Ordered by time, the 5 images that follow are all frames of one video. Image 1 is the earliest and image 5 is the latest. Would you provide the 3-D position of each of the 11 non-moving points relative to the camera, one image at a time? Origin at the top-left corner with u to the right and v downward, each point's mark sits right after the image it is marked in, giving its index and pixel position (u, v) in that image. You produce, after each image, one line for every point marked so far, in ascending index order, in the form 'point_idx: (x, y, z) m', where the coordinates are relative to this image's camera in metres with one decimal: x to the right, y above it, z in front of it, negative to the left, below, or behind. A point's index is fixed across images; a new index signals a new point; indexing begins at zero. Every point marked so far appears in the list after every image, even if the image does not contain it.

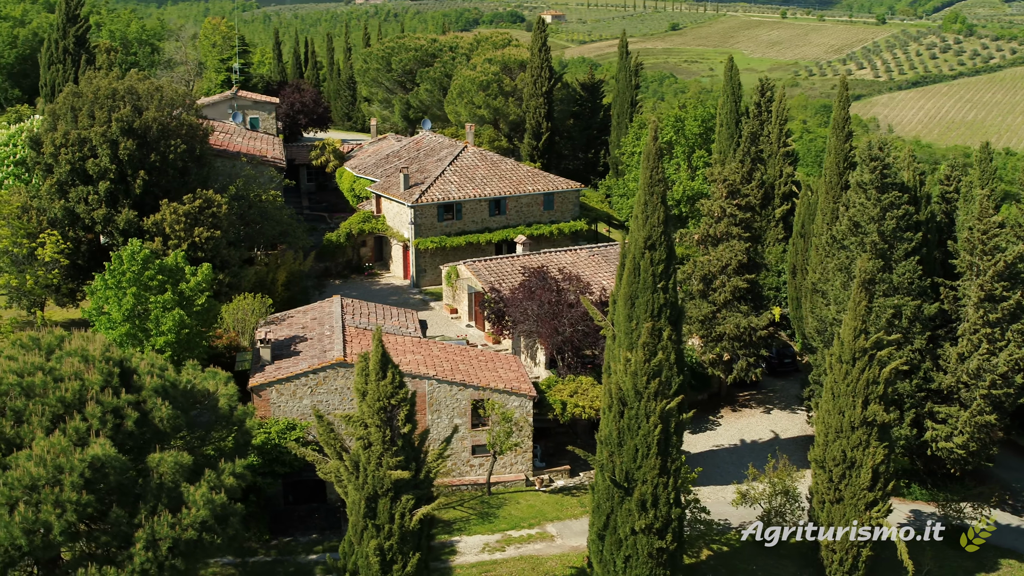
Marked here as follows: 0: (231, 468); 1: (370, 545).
0: (-5.1, -3.3, +16.8) m
1: (-2.5, -4.6, +16.6) m
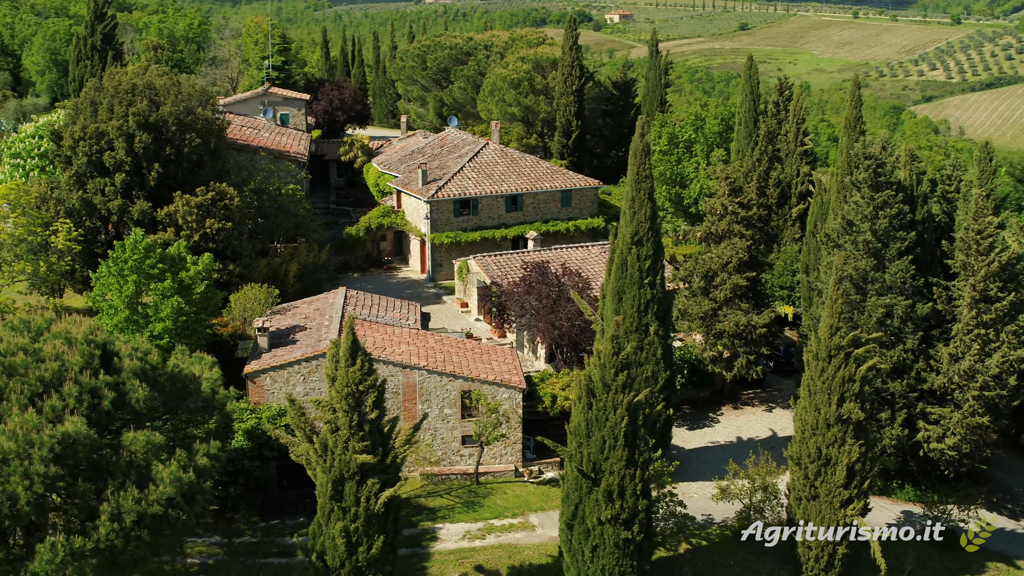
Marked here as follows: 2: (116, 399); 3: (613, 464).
0: (-5.8, -3.0, +17.4) m
1: (-3.2, -4.4, +17.0) m
2: (-7.2, -2.0, +16.9) m
3: (+2.0, -3.4, +18.2) m
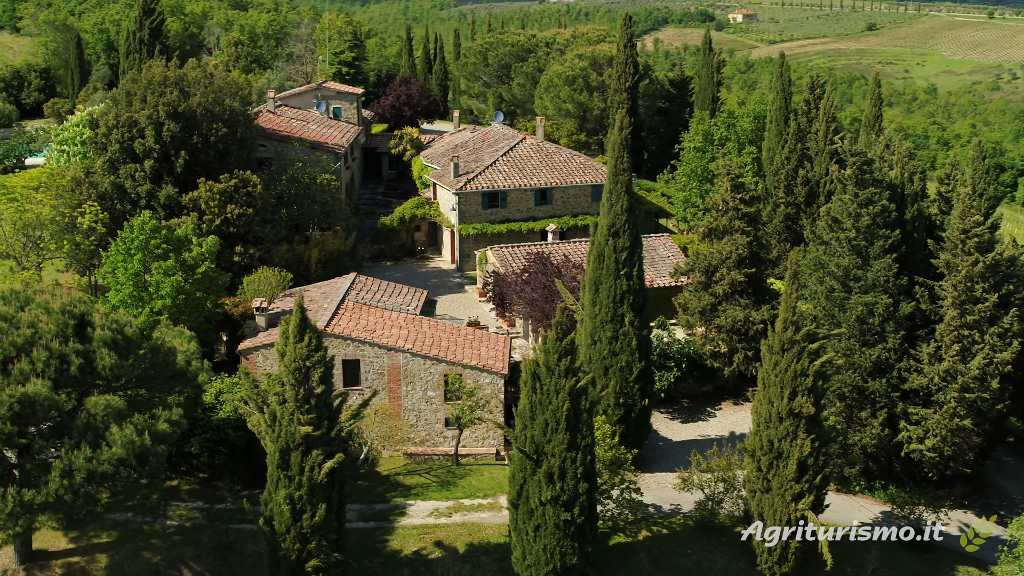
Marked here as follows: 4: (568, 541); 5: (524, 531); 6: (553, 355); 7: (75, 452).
0: (-6.9, -2.5, +18.6) m
1: (-4.5, -4.0, +18.0) m
2: (-8.3, -1.5, +18.1) m
3: (+0.9, -3.2, +18.6) m
4: (+1.1, -5.1, +18.8) m
5: (+0.2, -5.0, +19.0) m
6: (+0.8, -1.3, +18.6) m
7: (-7.8, -2.9, +16.6) m
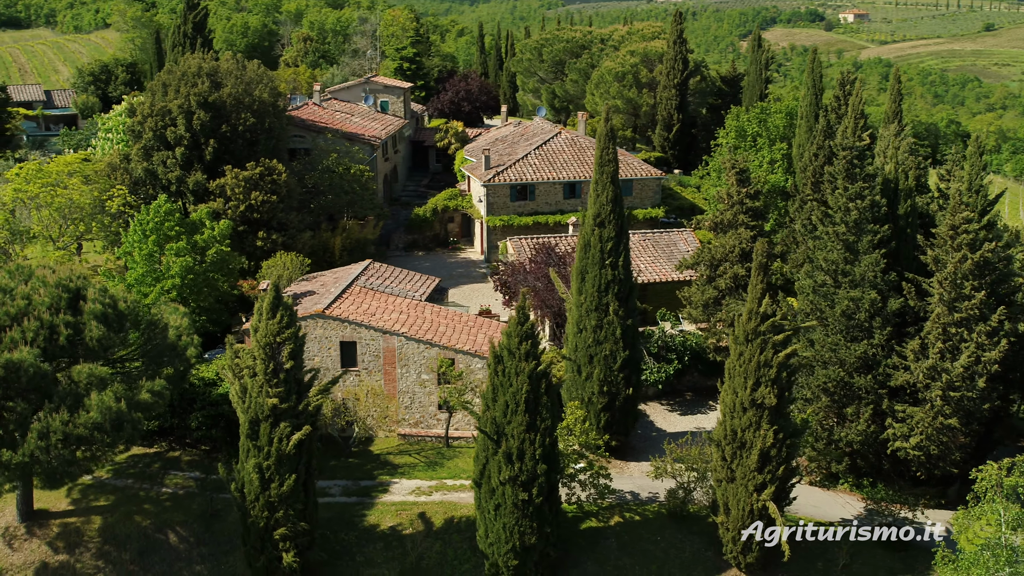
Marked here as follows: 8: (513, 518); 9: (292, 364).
0: (-7.7, -2.1, +19.7) m
1: (-5.3, -3.6, +18.9) m
2: (-9.1, -1.0, +19.4) m
3: (+0.1, -2.9, +19.1) m
4: (+0.3, -4.8, +19.2) m
5: (-0.6, -4.7, +19.6) m
6: (+0.1, -1.0, +19.1) m
7: (-8.7, -2.4, +17.7) m
8: (0.0, -4.8, +19.2) m
9: (-4.5, -1.6, +18.9) m
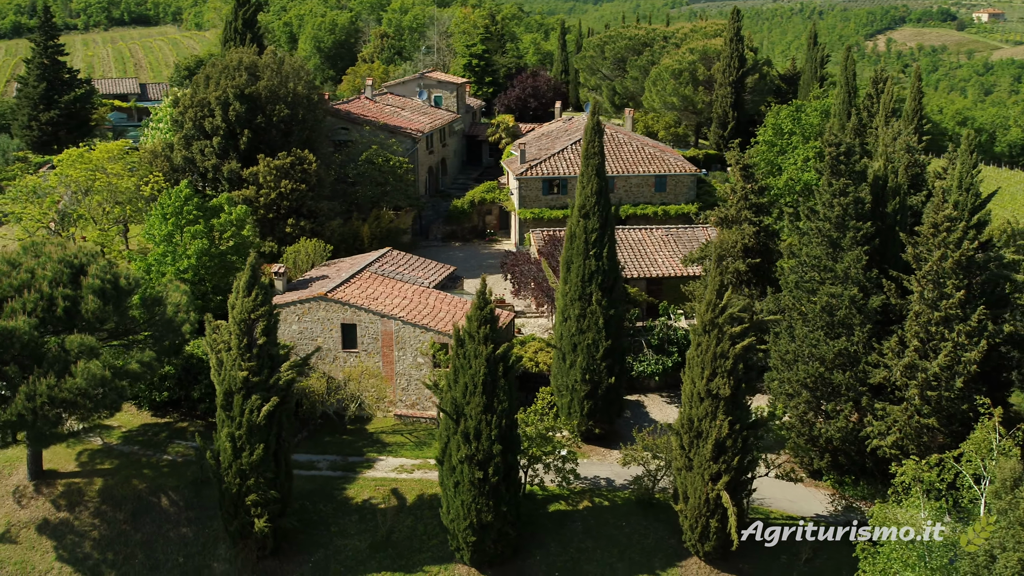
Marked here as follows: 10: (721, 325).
0: (-8.4, -1.6, +21.1) m
1: (-6.2, -3.1, +20.1) m
2: (-9.9, -0.4, +20.9) m
3: (-0.8, -2.6, +19.8) m
4: (-0.6, -4.5, +19.9) m
5: (-1.5, -4.3, +20.3) m
6: (-0.8, -0.7, +19.8) m
7: (-9.7, -1.9, +19.3) m
8: (-0.9, -4.4, +19.9) m
9: (-5.3, -1.1, +20.1) m
10: (+4.5, -0.8, +19.7) m
